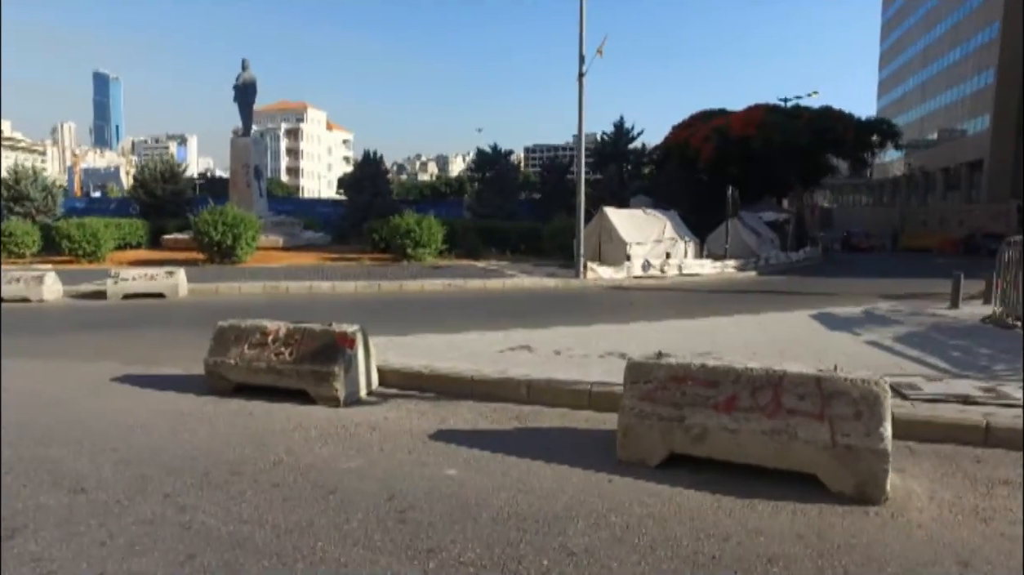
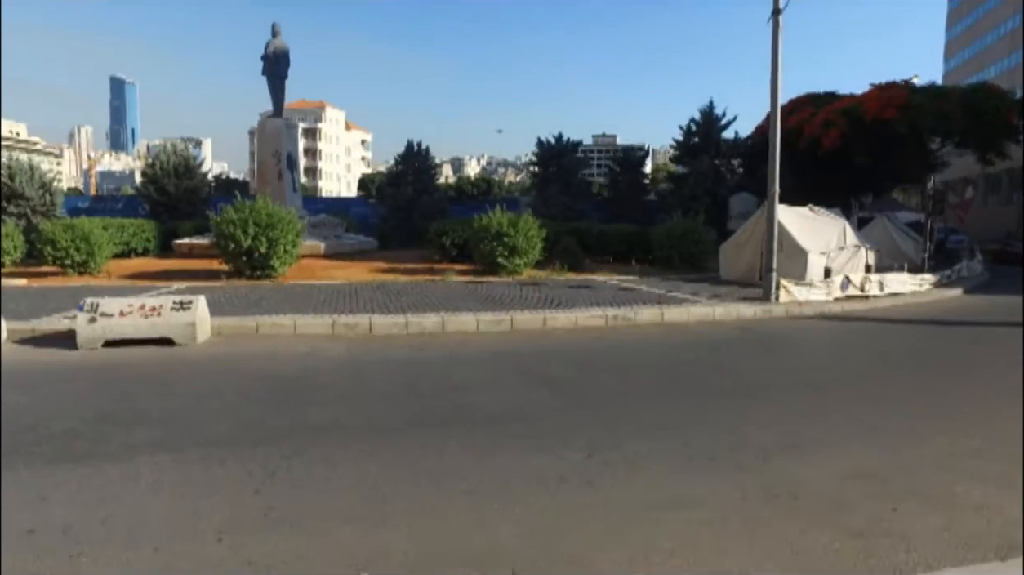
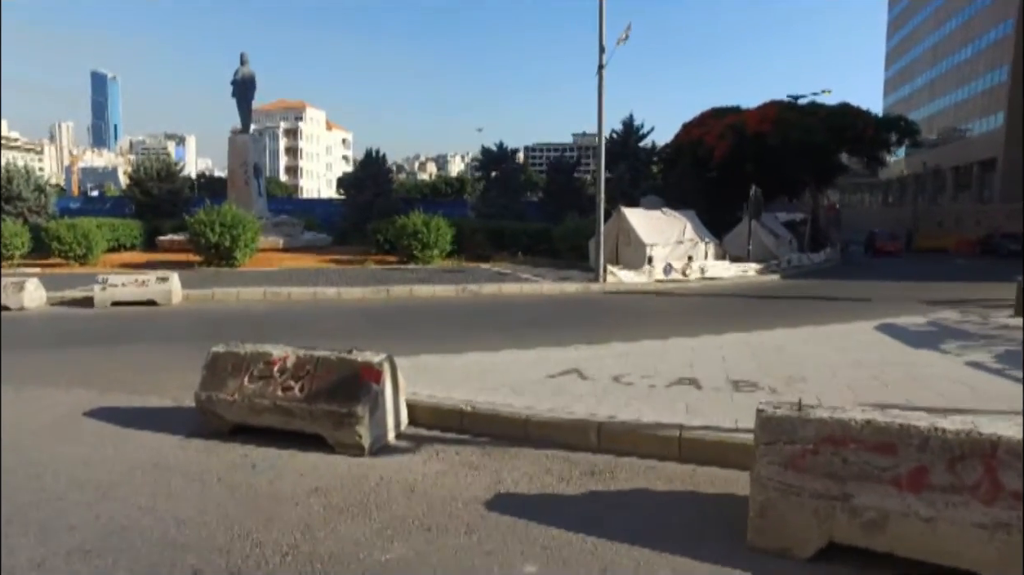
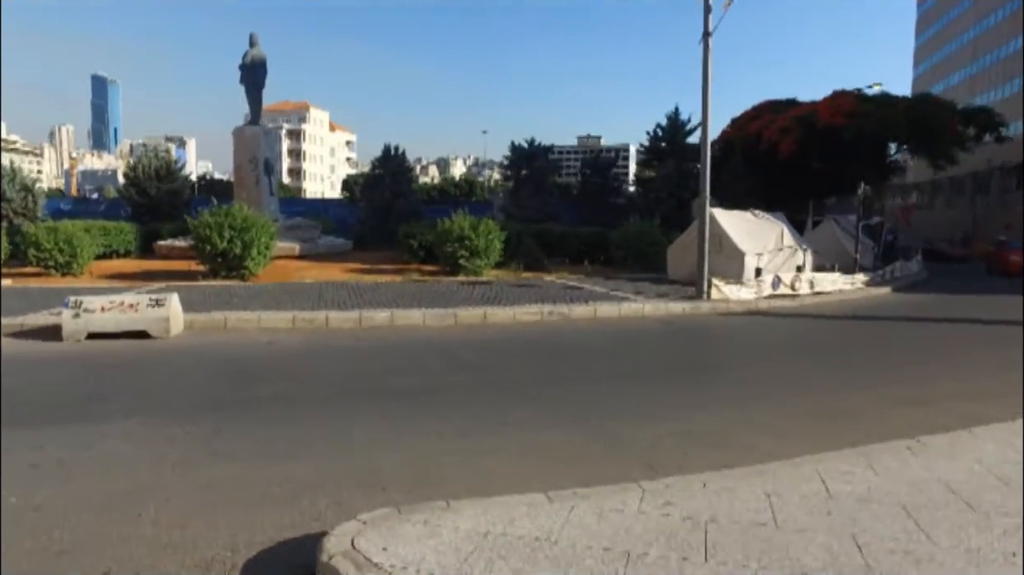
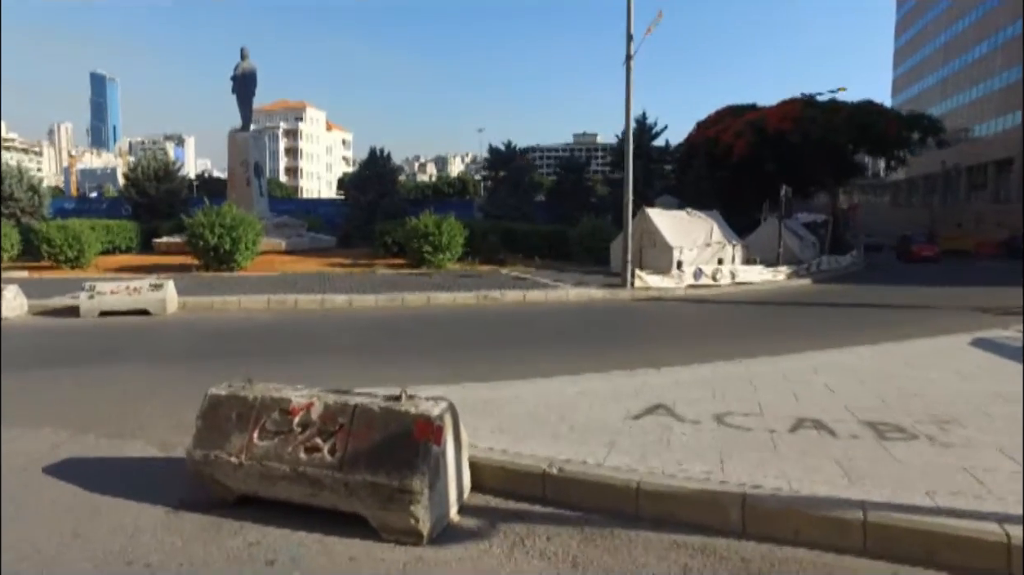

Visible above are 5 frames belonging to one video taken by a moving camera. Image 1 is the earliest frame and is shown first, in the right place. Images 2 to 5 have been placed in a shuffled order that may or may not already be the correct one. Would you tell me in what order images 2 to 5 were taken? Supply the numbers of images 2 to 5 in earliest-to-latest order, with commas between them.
3, 5, 4, 2
